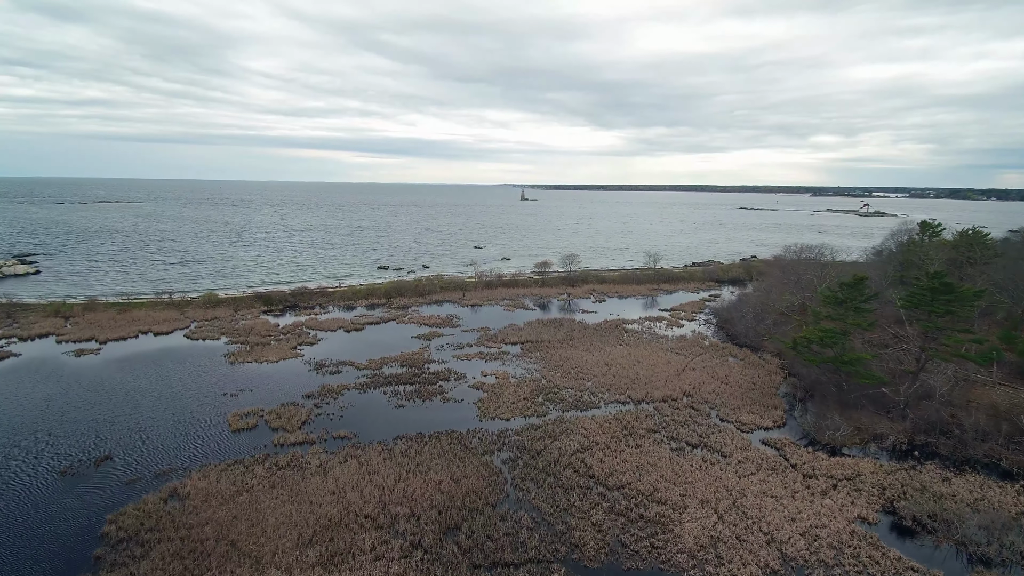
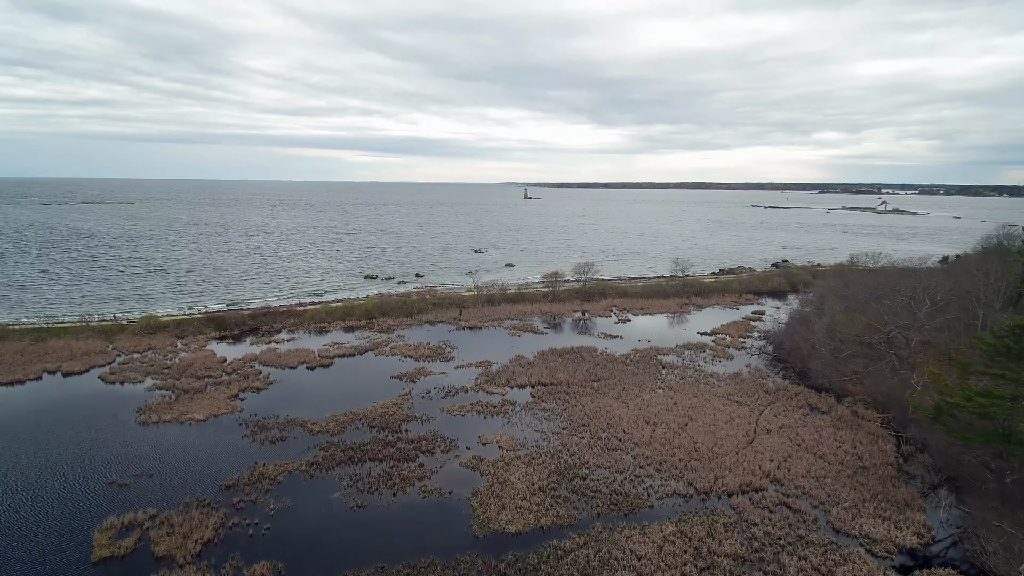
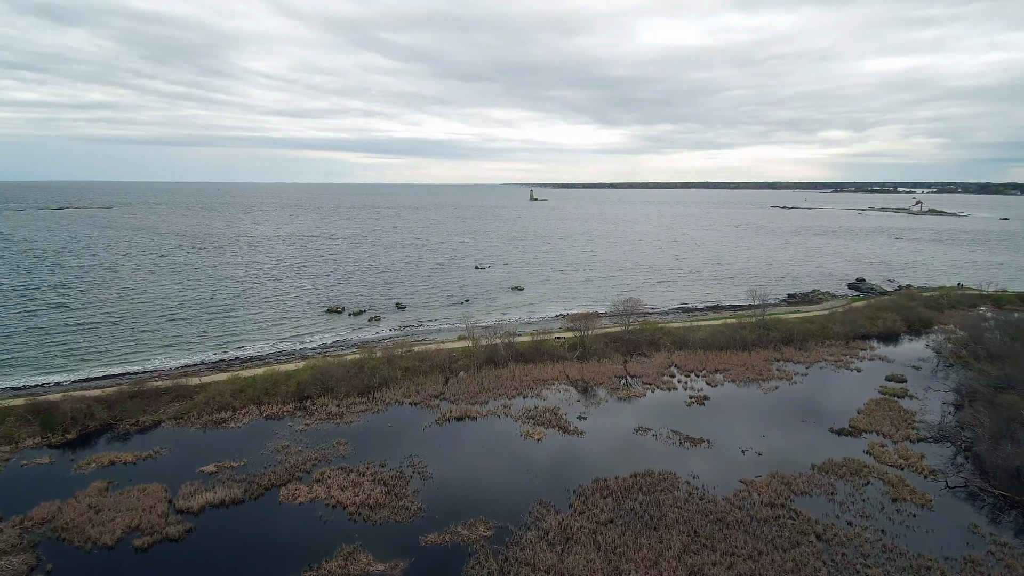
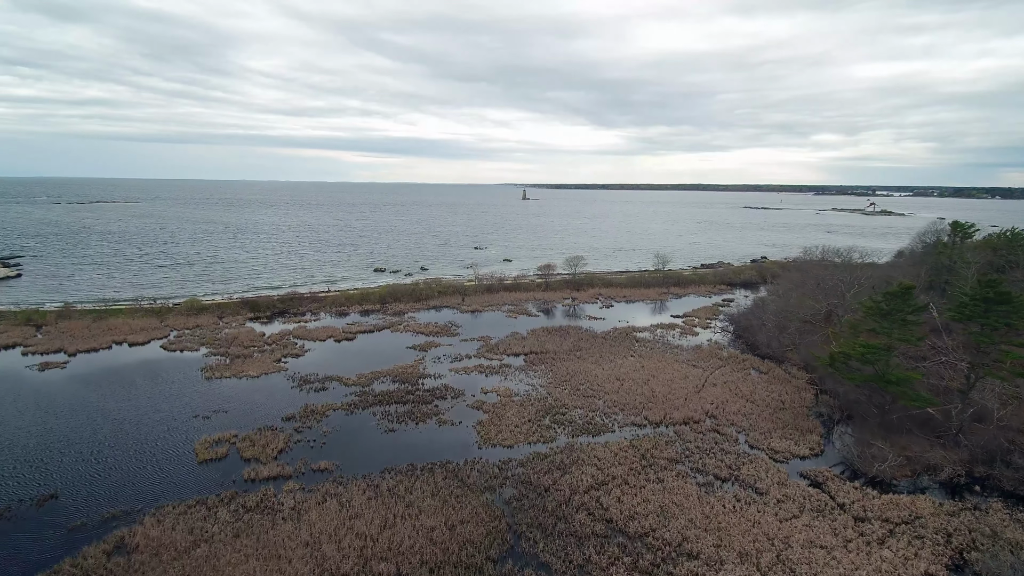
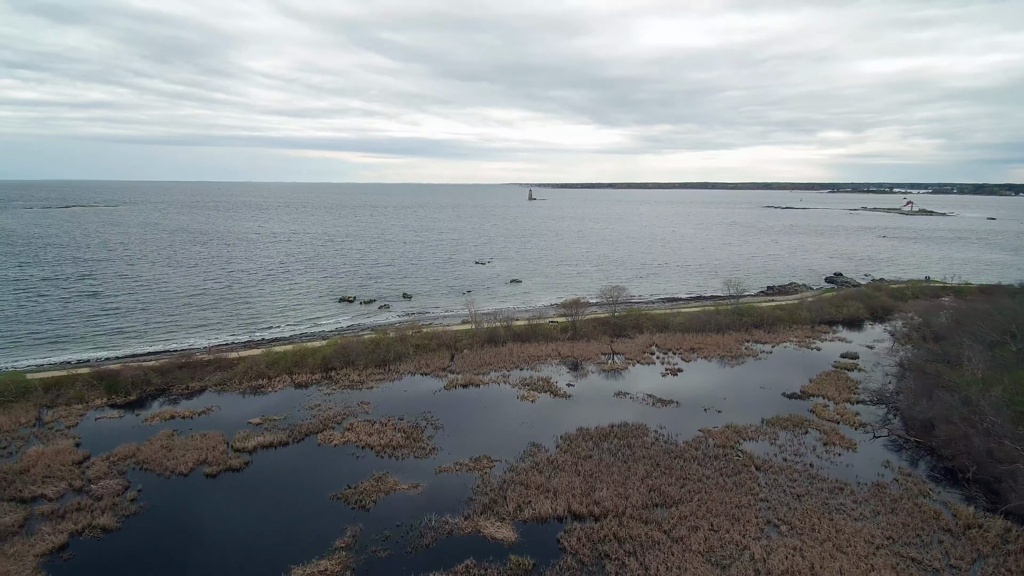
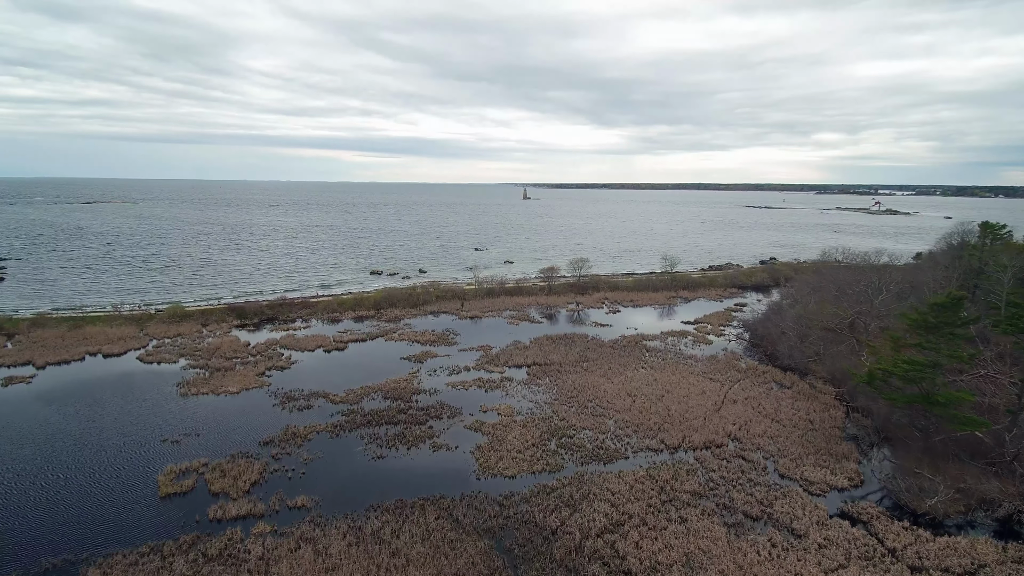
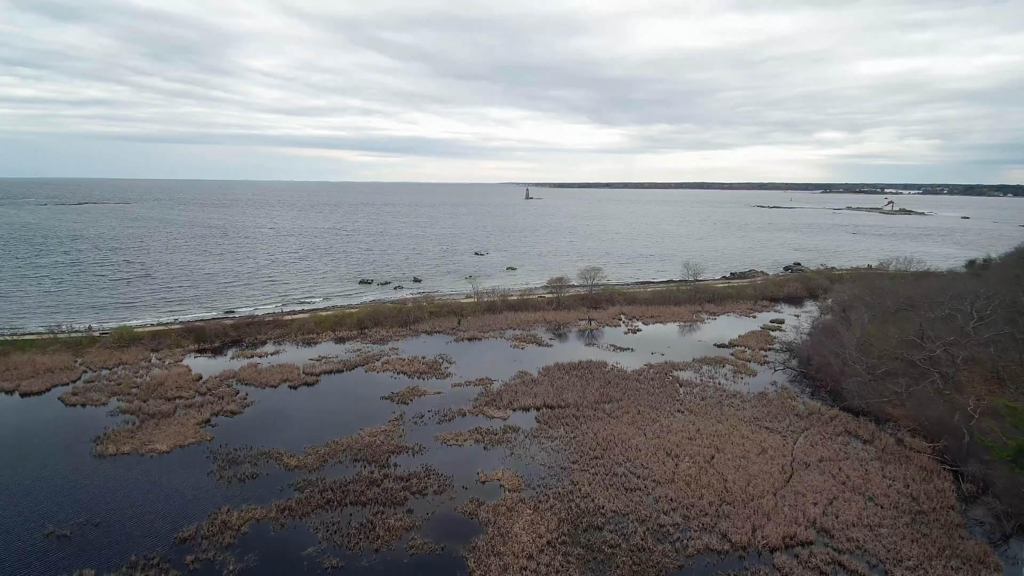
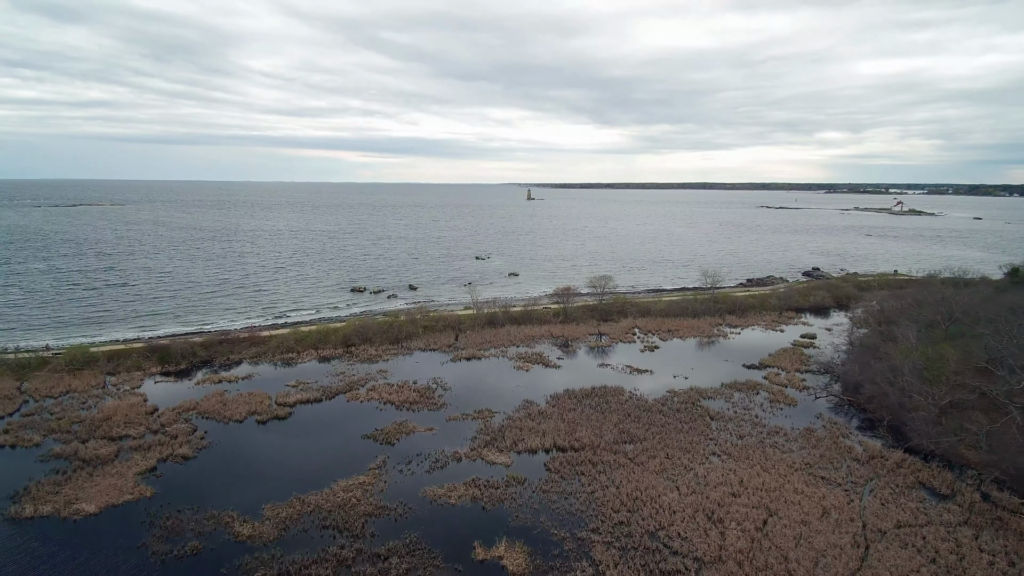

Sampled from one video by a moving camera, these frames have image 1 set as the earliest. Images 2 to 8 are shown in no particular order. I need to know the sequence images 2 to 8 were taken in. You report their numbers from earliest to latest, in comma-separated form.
4, 6, 2, 7, 8, 5, 3
